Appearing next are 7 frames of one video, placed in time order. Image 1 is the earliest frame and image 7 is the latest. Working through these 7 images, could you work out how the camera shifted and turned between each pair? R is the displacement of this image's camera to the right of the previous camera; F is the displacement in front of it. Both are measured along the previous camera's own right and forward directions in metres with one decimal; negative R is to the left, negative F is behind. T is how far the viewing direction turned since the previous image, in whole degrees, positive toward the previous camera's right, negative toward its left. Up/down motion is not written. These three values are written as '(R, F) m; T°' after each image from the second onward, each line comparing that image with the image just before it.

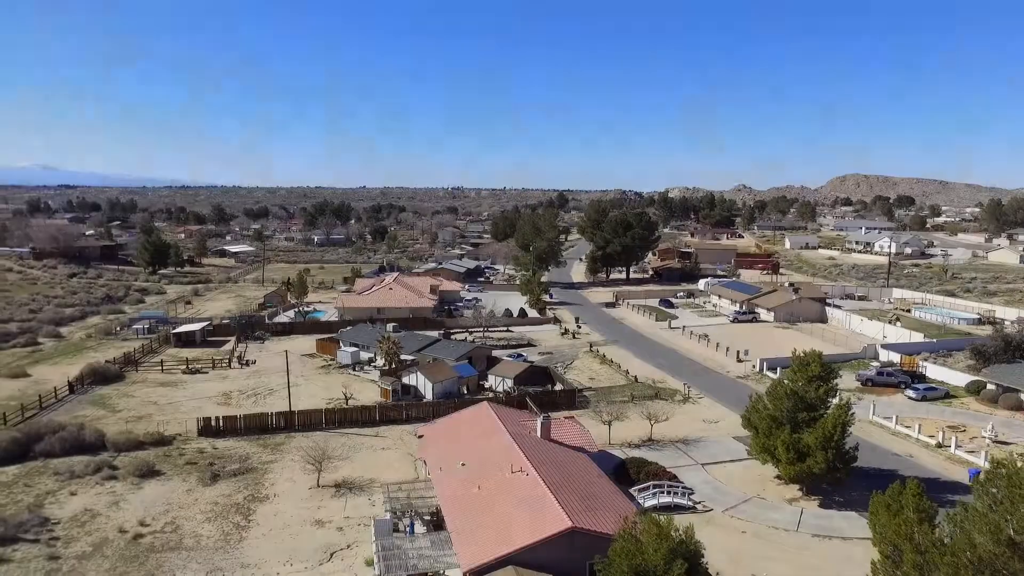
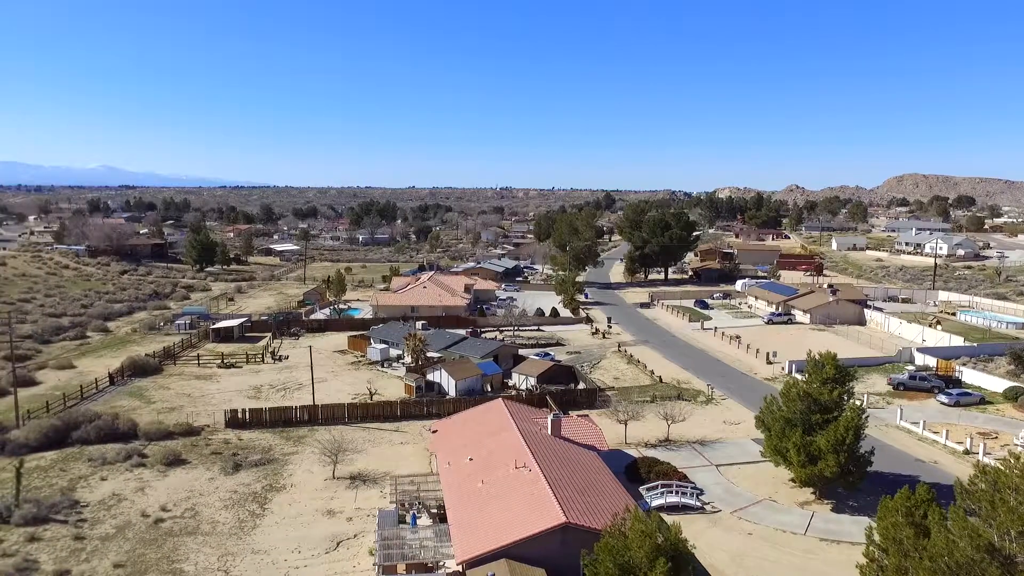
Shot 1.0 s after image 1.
(+1.2, -0.3) m; -4°
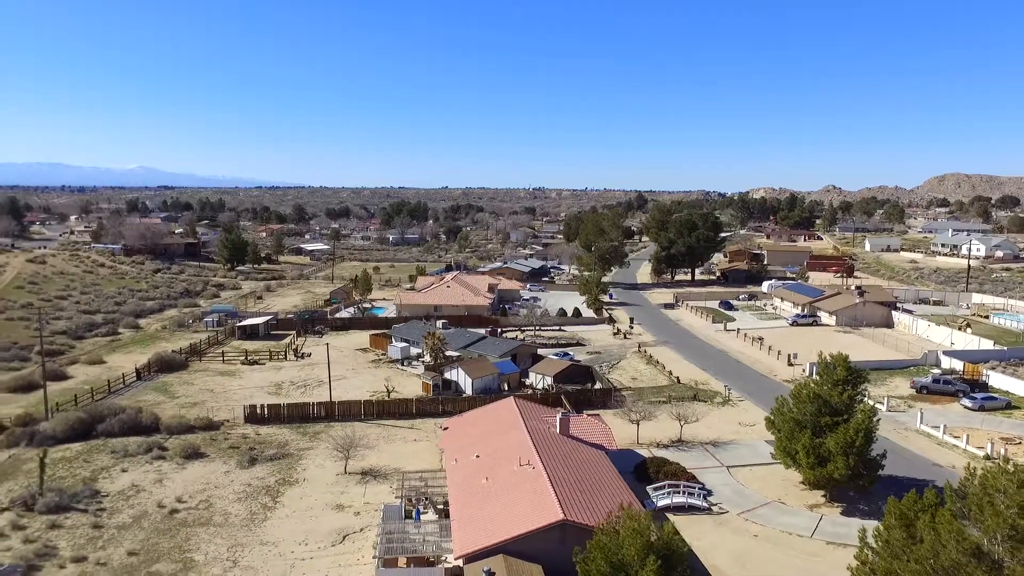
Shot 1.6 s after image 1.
(+0.8, -0.2) m; -3°
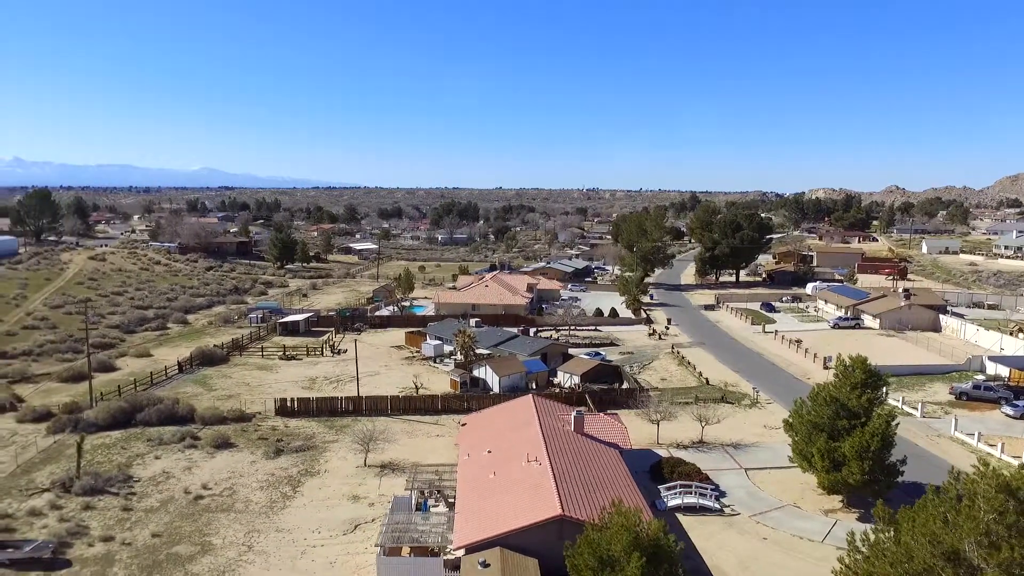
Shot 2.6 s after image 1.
(+1.3, -0.3) m; -4°
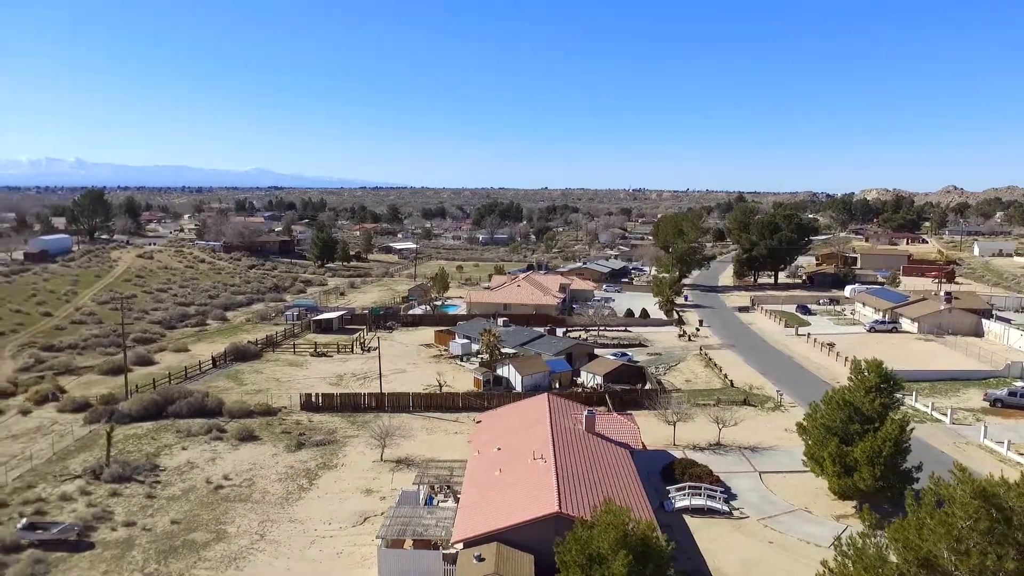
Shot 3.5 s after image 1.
(+1.1, -0.3) m; -4°
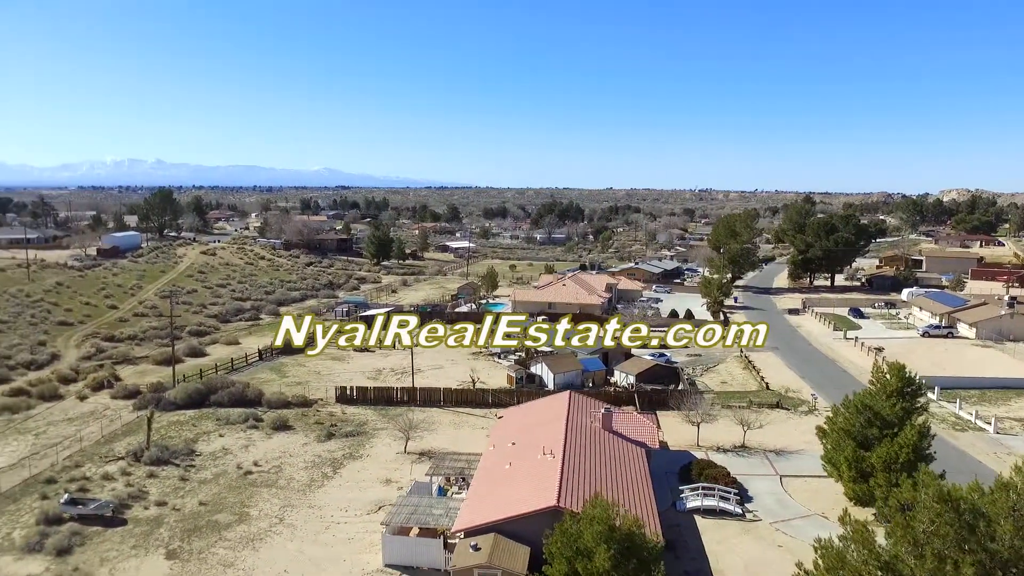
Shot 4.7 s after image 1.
(+1.6, -0.4) m; -5°
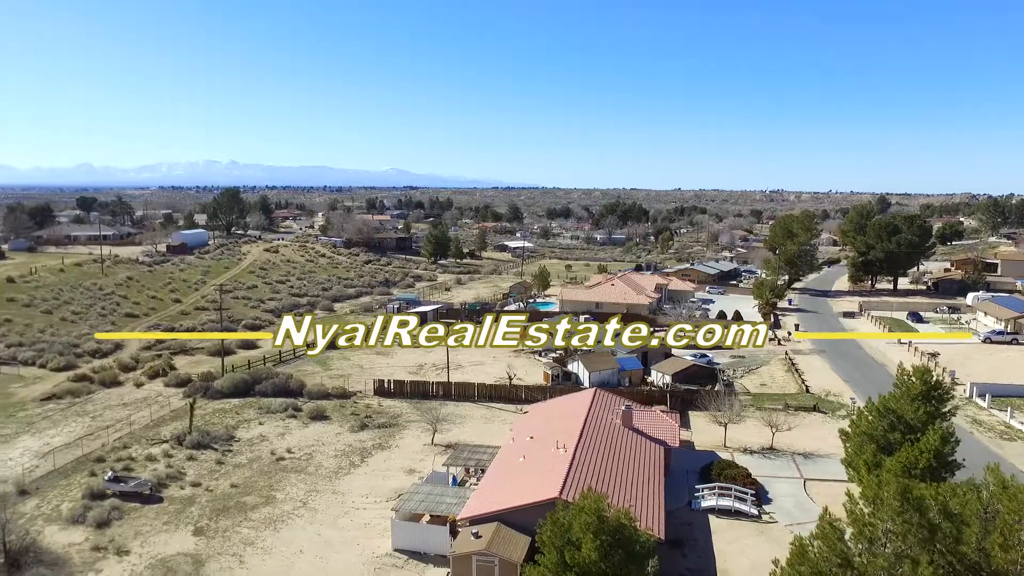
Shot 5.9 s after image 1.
(+1.6, -0.4) m; -5°
